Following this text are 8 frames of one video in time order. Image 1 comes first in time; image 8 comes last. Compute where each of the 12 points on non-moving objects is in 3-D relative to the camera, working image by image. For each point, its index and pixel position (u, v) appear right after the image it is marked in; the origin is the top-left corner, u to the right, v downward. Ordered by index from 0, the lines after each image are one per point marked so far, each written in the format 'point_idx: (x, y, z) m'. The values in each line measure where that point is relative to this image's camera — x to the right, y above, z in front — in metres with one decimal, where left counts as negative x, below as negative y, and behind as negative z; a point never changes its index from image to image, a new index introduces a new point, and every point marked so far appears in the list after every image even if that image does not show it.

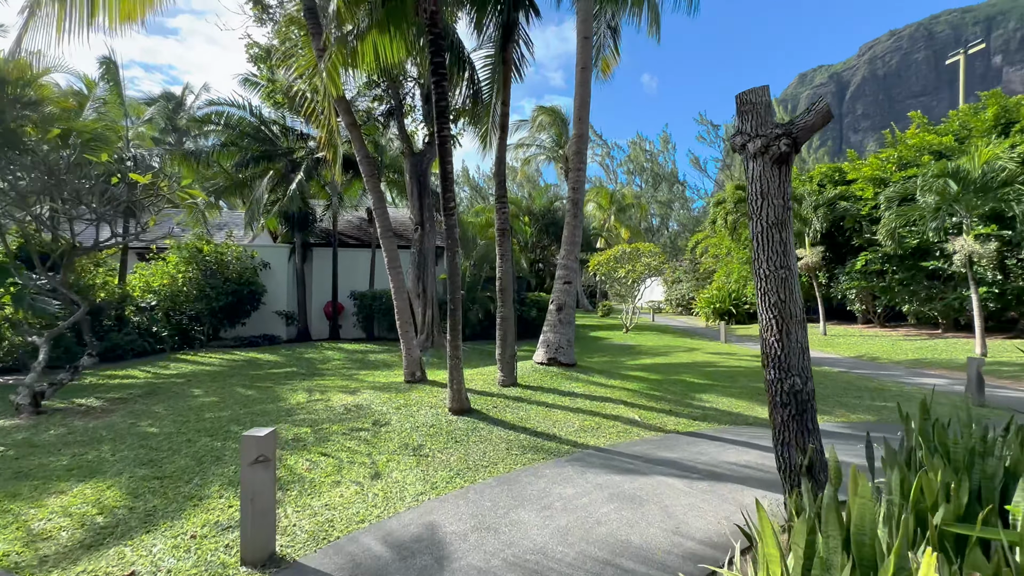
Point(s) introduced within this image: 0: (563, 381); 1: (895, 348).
0: (+0.8, -1.5, +7.6) m
1: (+10.9, -1.7, +13.4) m
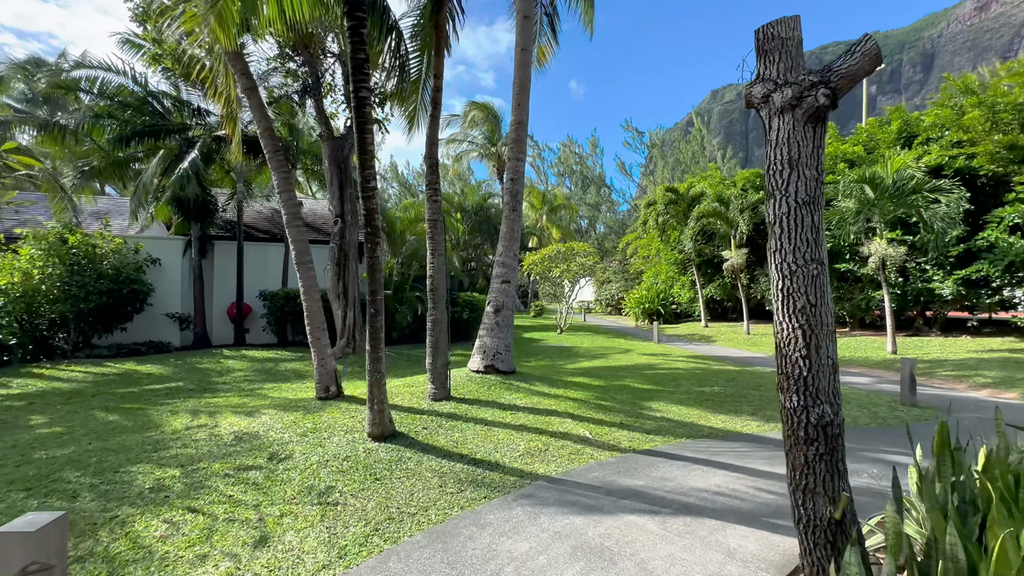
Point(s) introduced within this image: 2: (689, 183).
0: (-0.1, -1.5, +6.8) m
1: (+9.0, -1.7, +14.0) m
2: (+7.4, +4.4, +19.7) m
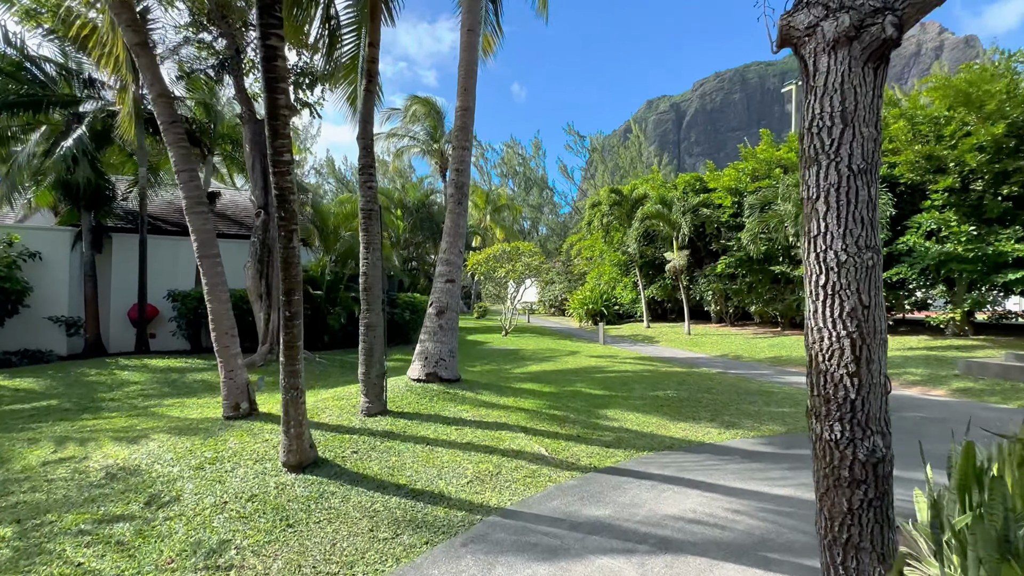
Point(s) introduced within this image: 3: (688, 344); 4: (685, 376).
0: (-0.8, -1.5, +6.1) m
1: (+7.3, -1.8, +14.4) m
2: (+5.1, +4.3, +19.8) m
3: (+5.9, -1.9, +15.8) m
4: (+3.5, -1.8, +9.4) m
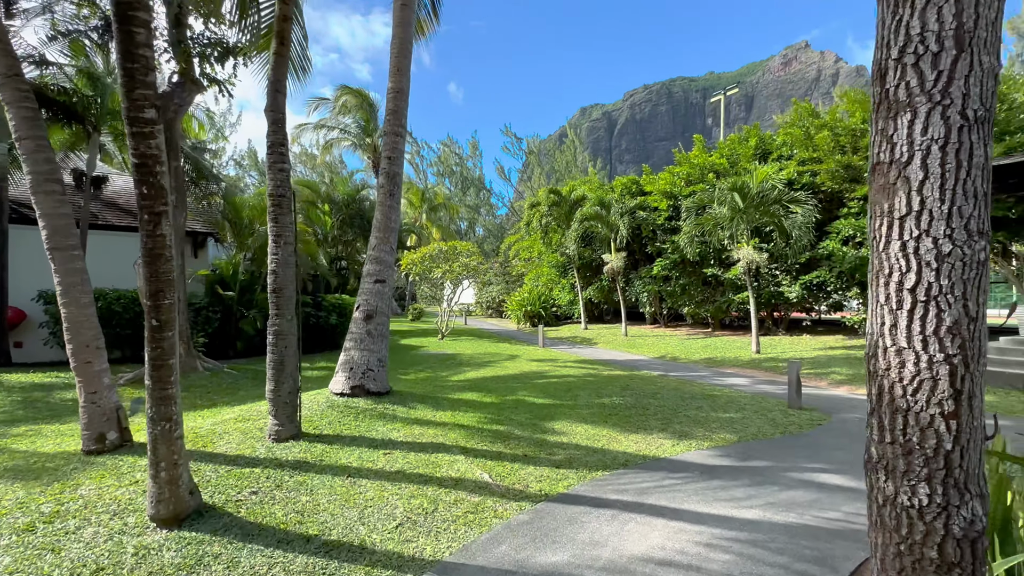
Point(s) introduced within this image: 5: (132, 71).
0: (-1.6, -1.5, +5.3) m
1: (+5.4, -1.8, +14.6) m
2: (+2.5, +4.3, +19.7) m
3: (+3.8, -1.9, +15.9) m
4: (+2.3, -1.8, +9.2) m
5: (-2.1, +1.2, +2.7) m
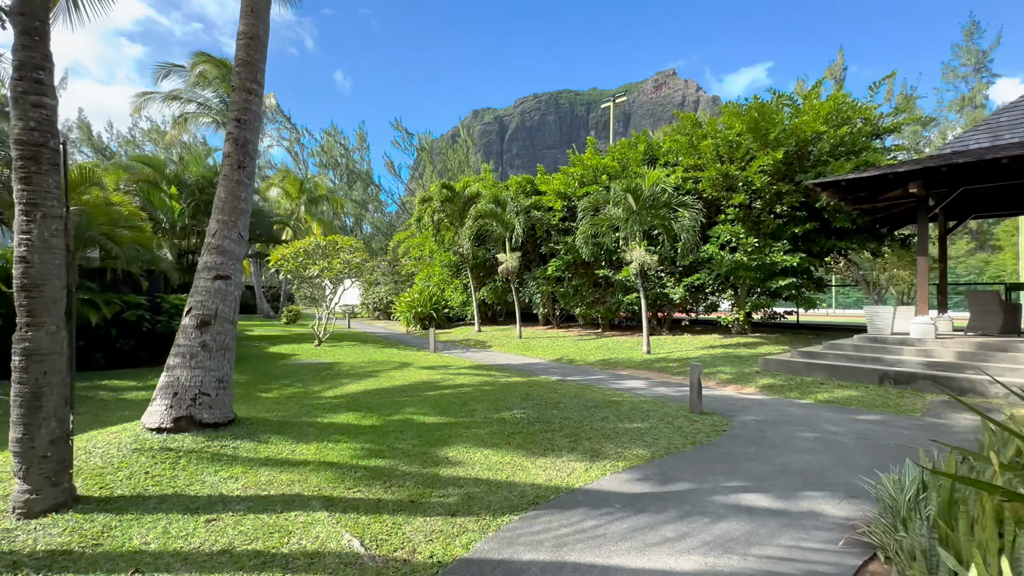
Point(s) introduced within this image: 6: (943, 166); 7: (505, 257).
0: (-2.6, -1.5, +3.9) m
1: (+2.1, -1.8, +14.5) m
2: (-1.9, +4.2, +18.9) m
3: (+0.3, -2.0, +15.4) m
4: (+0.3, -1.8, +8.6) m
5: (-2.5, +1.2, +1.2) m
6: (+7.1, +2.0, +7.8) m
7: (-0.3, +1.1, +16.9) m
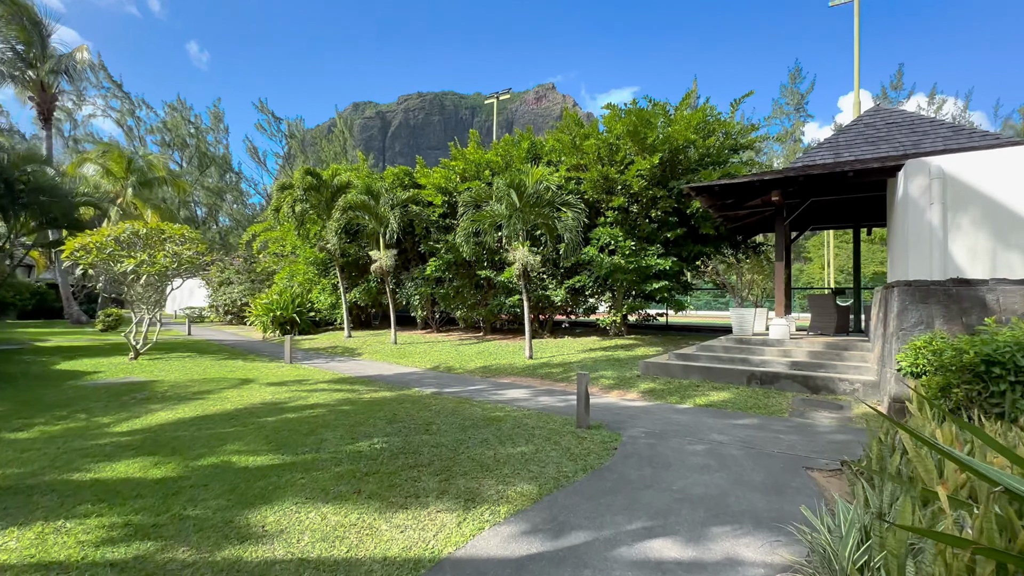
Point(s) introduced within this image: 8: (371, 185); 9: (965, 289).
0: (-3.4, -1.5, +2.1) m
1: (-1.5, -1.9, +13.6) m
2: (-6.3, +4.2, +16.8) m
3: (-3.5, -2.0, +14.0) m
4: (-1.8, -1.8, +7.3) m
5: (-2.7, +1.3, -0.5) m
6: (+5.1, +2.0, +8.3) m
7: (-4.3, +1.1, +15.3) m
8: (-4.5, +3.2, +15.2) m
9: (+6.0, 0.0, +6.2) m
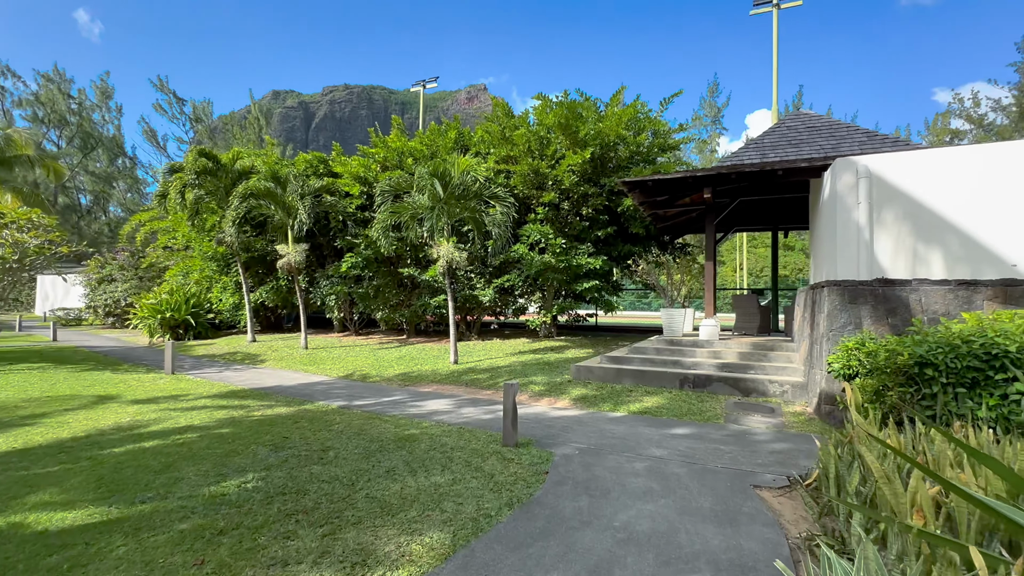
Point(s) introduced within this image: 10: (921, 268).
0: (-3.7, -1.4, +0.8) m
1: (-3.5, -1.9, +12.4) m
2: (-8.7, +4.3, +14.9) m
3: (-5.5, -1.9, +12.5) m
4: (-2.9, -1.8, +6.1) m
5: (-2.6, +1.3, -1.7) m
6: (+3.8, +2.0, +8.1) m
7: (-6.6, +1.1, +13.7) m
8: (-6.7, +3.2, +13.5) m
9: (+5.0, 0.0, +6.2) m
10: (+5.4, +0.3, +6.2) m
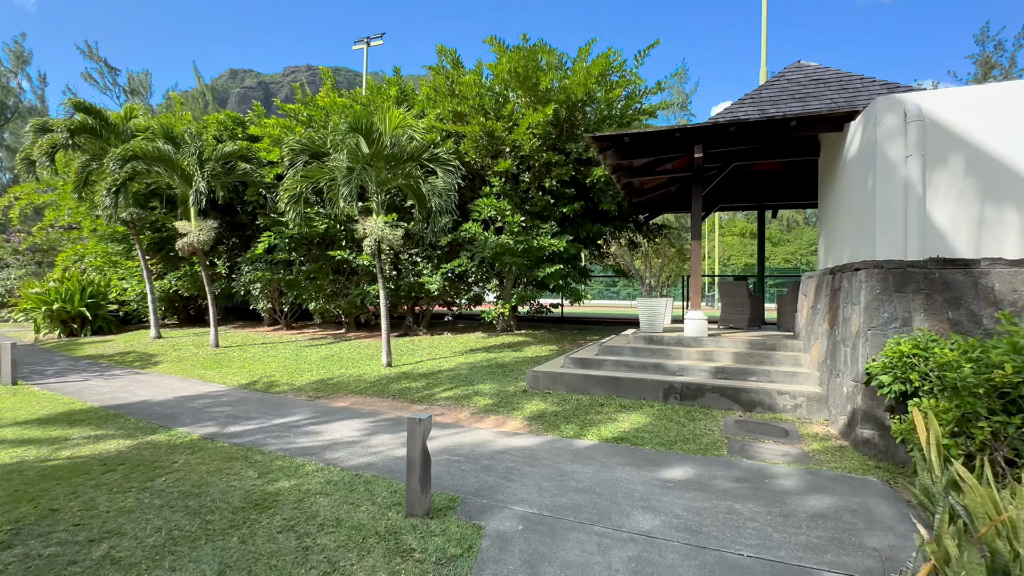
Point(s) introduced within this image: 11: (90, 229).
0: (-4.1, -1.4, -1.4) m
1: (-4.6, -1.5, +10.2) m
2: (-10.0, +4.6, +12.3) m
3: (-6.6, -1.6, +10.2) m
4: (-3.6, -1.6, +4.0) m
5: (-2.8, +1.3, -3.8) m
6: (+2.9, +2.2, +6.3) m
7: (-7.7, +1.5, +11.2) m
8: (-7.9, +3.6, +11.0) m
9: (+4.2, +0.1, +4.5) m
10: (+4.7, +0.4, +4.6) m
11: (-13.1, +1.8, +14.6) m
